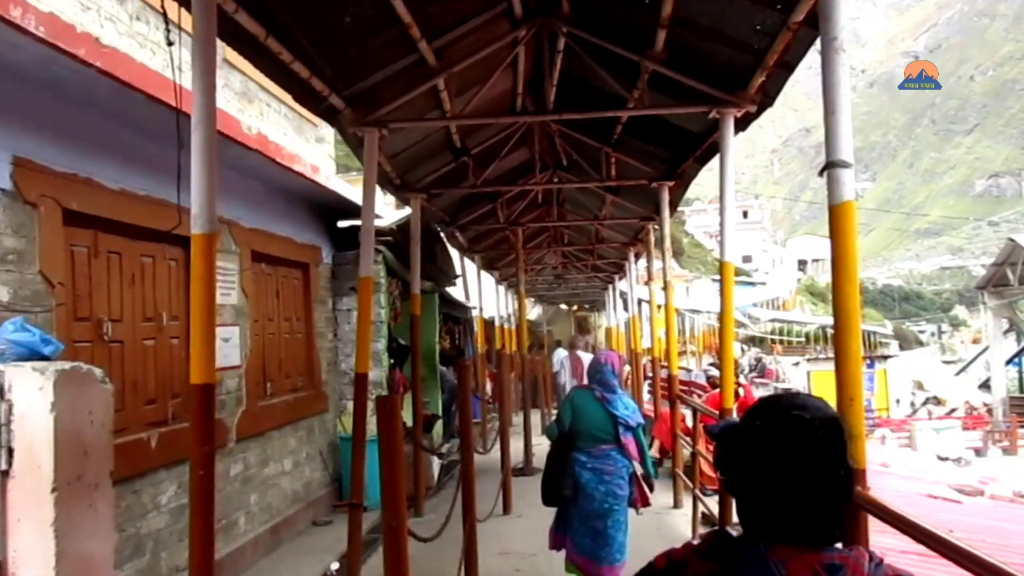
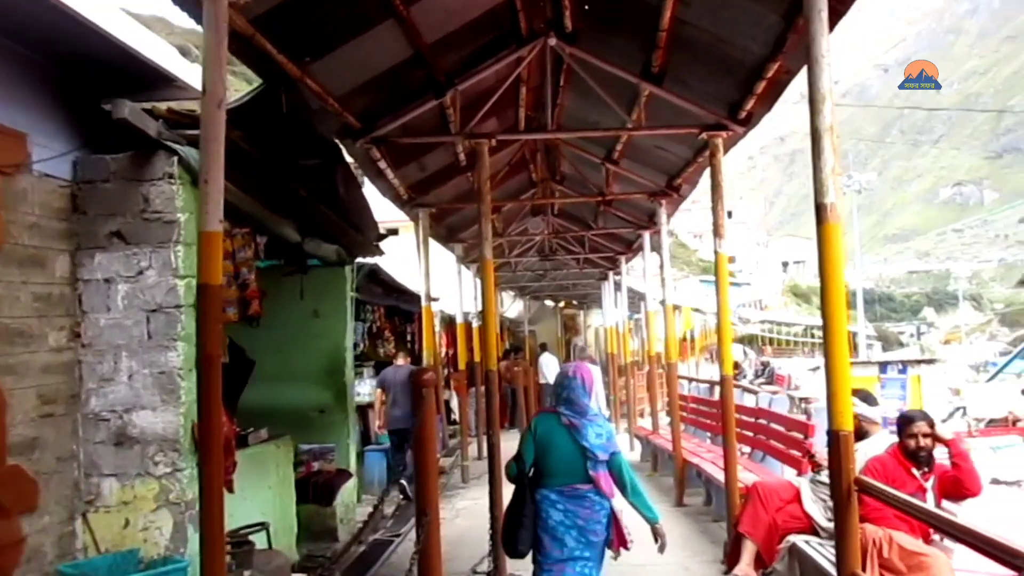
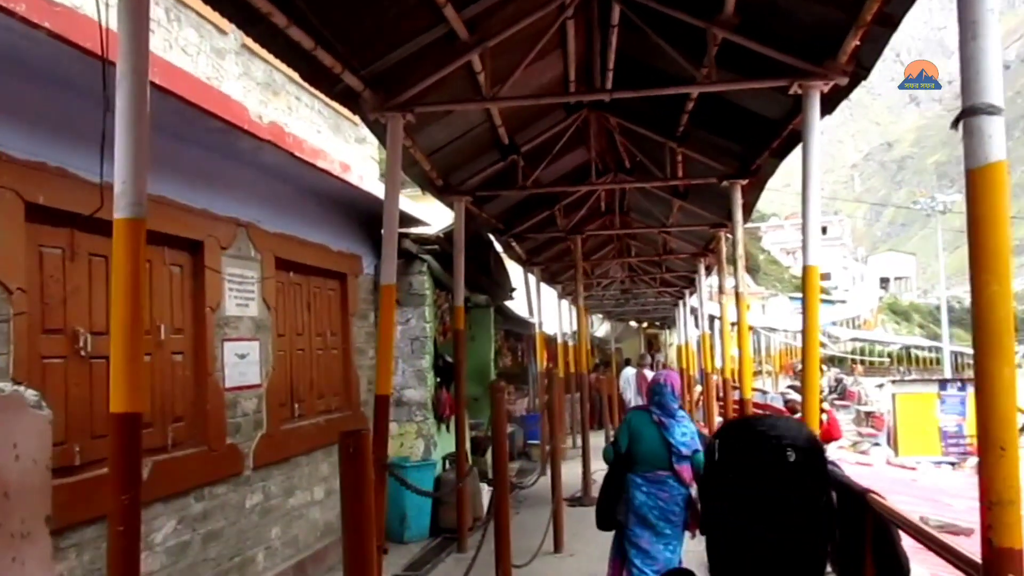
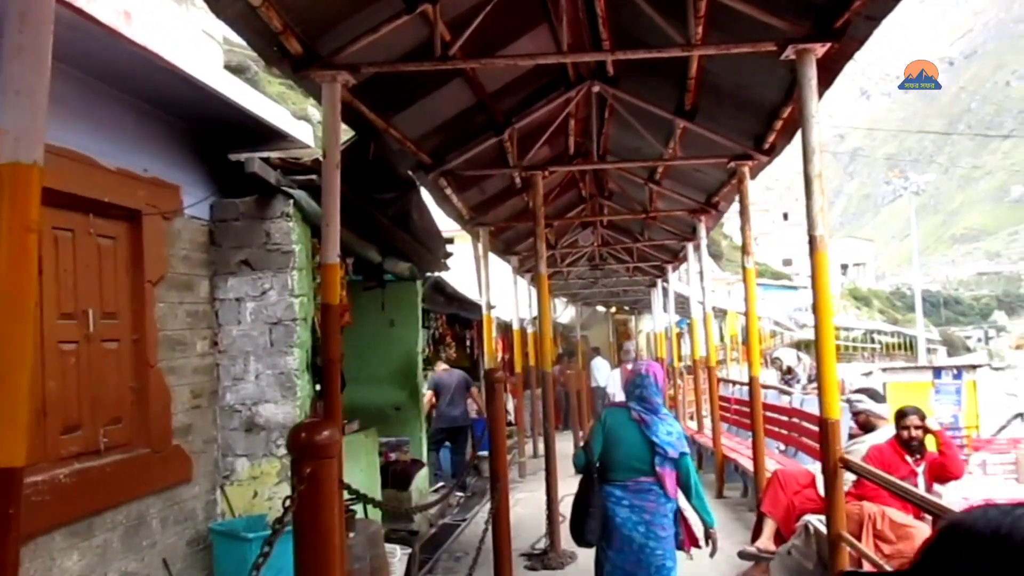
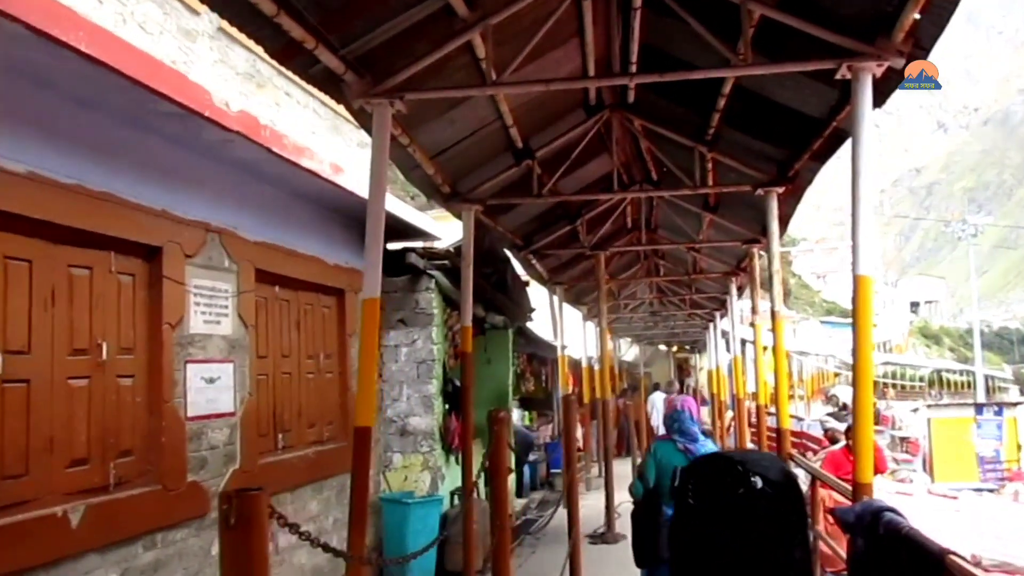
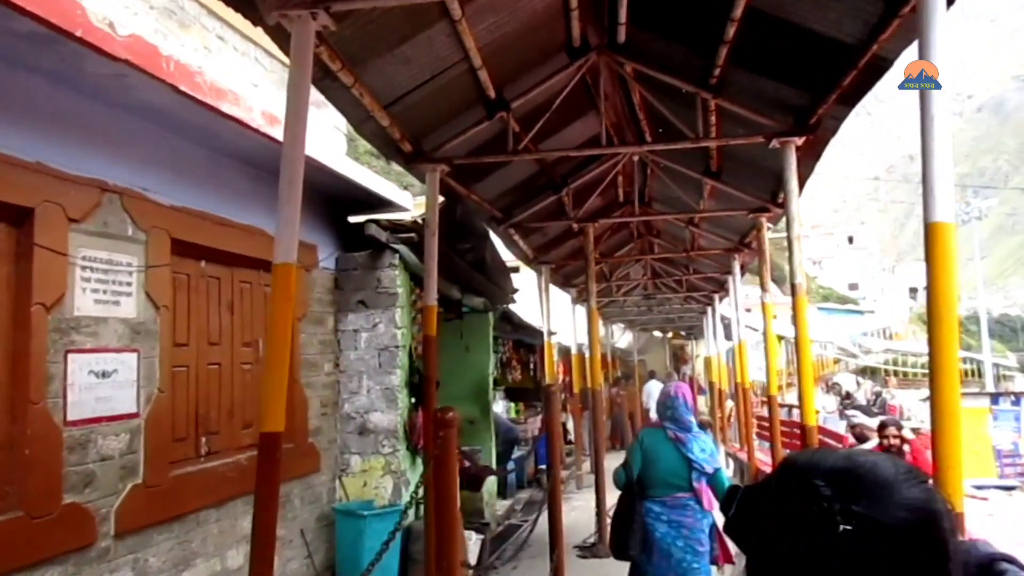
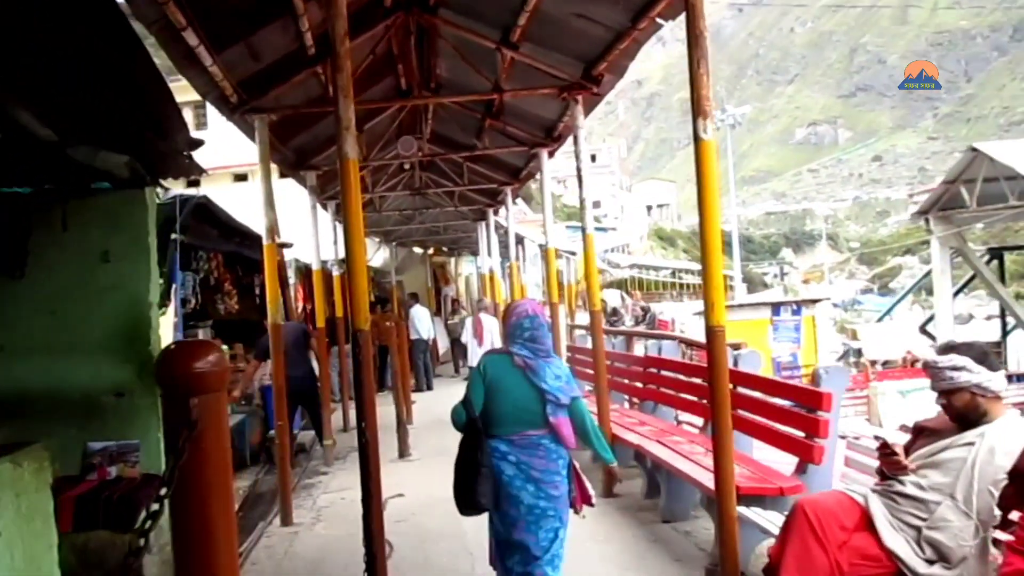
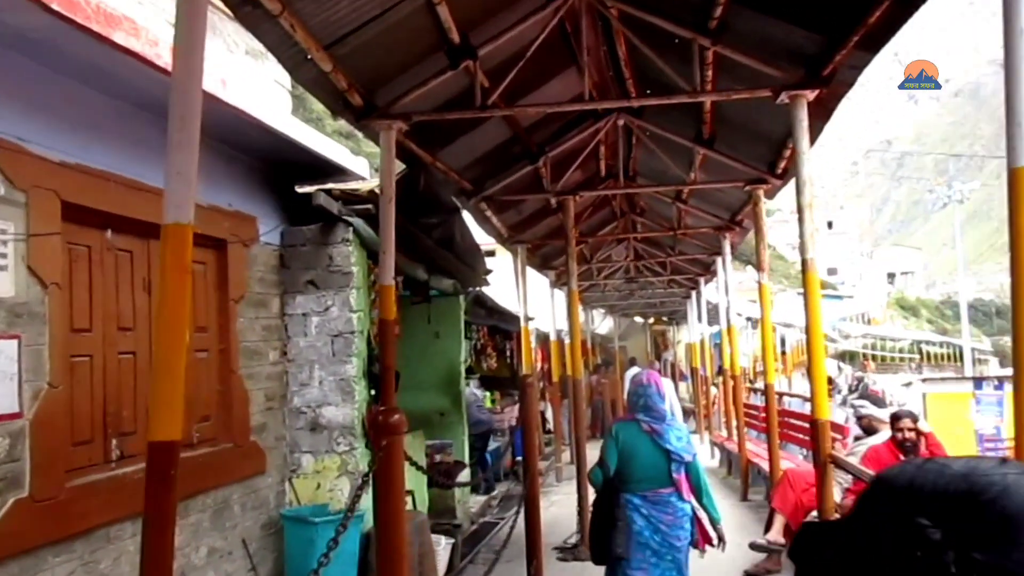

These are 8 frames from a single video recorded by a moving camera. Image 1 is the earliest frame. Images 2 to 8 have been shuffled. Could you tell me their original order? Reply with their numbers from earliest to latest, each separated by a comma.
3, 5, 6, 8, 4, 2, 7
